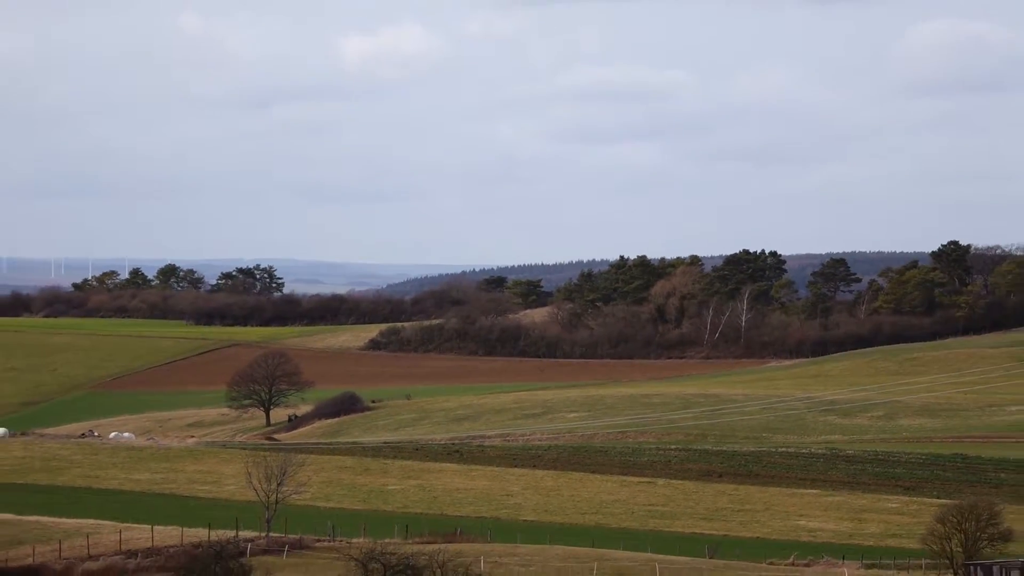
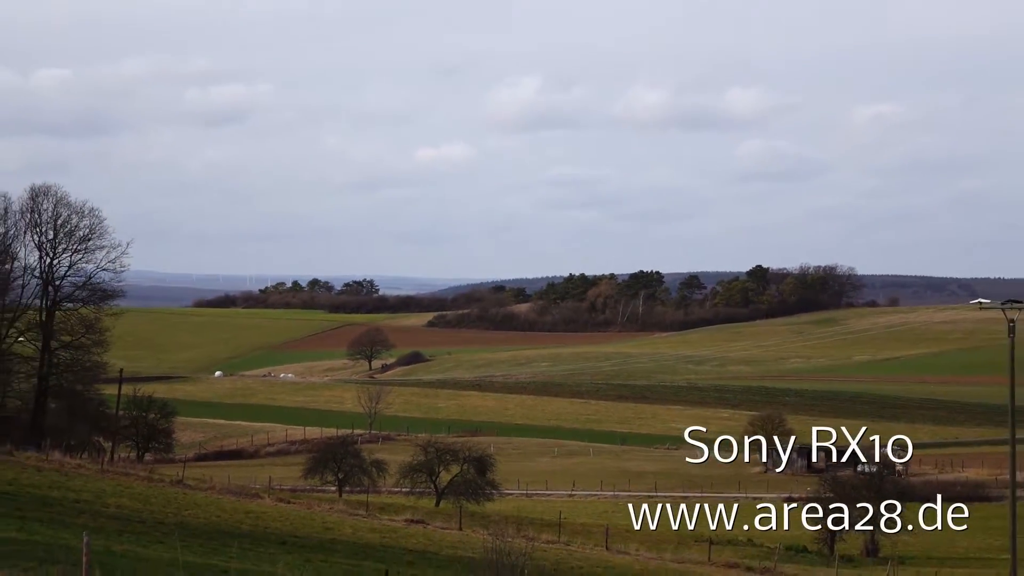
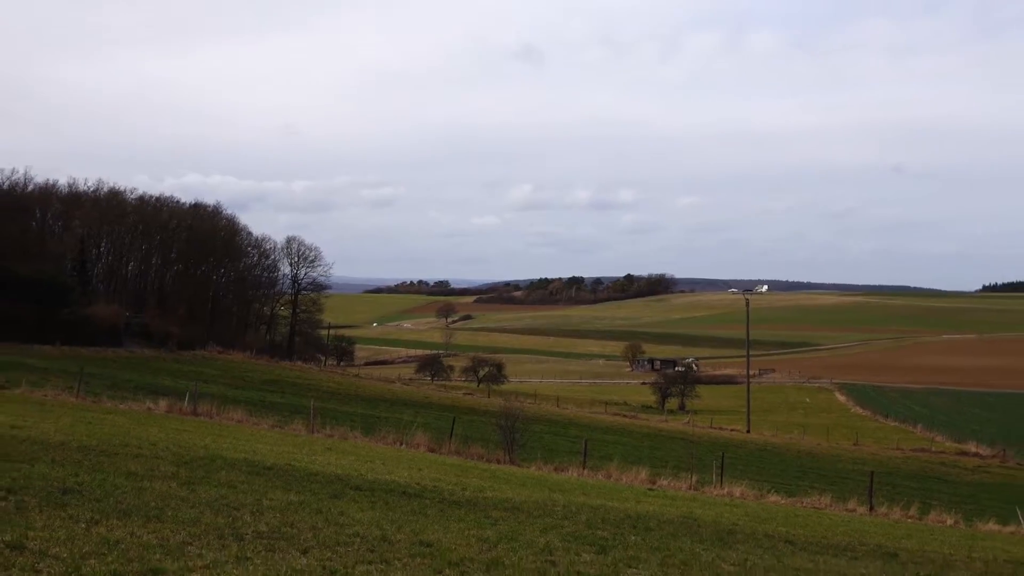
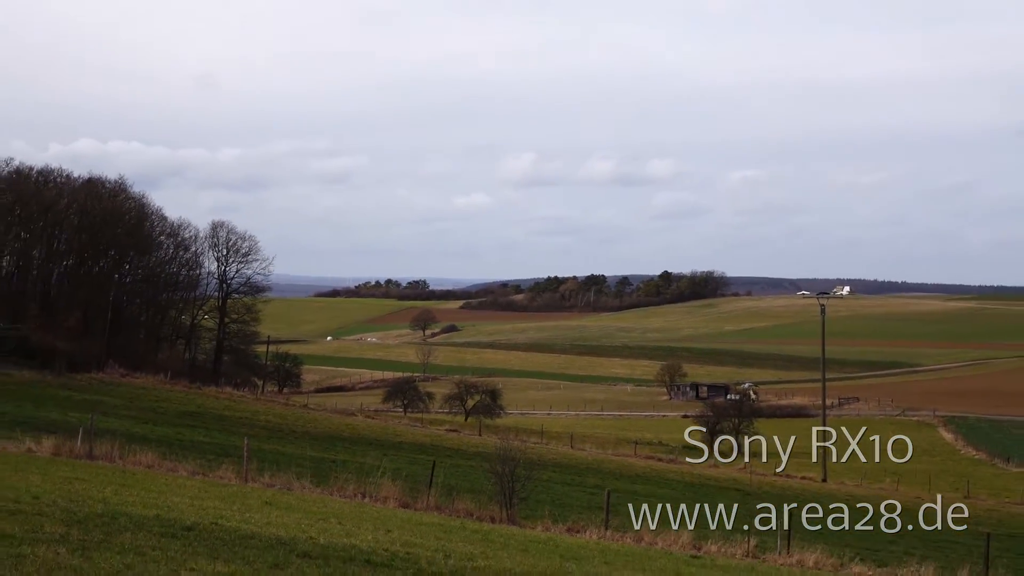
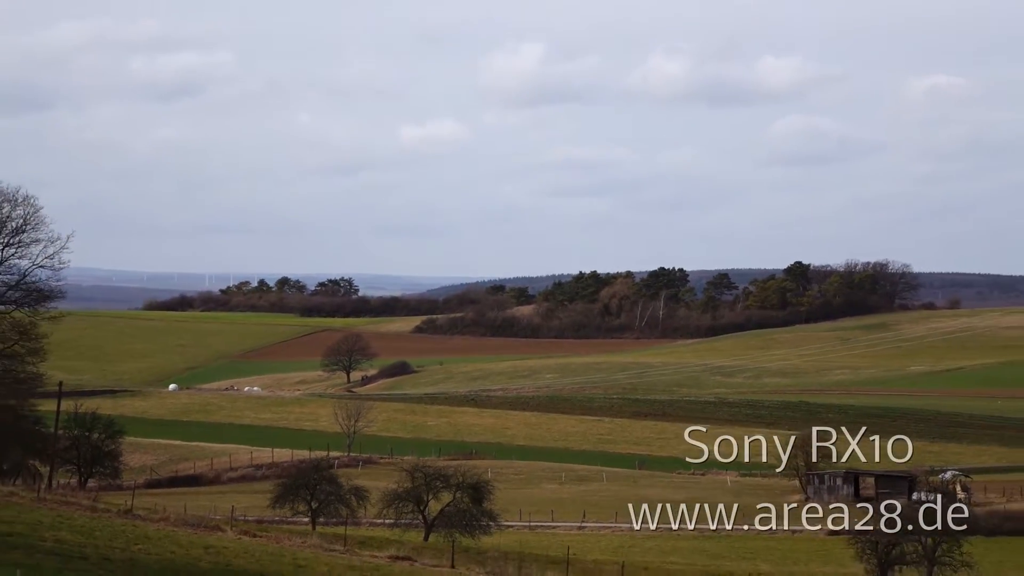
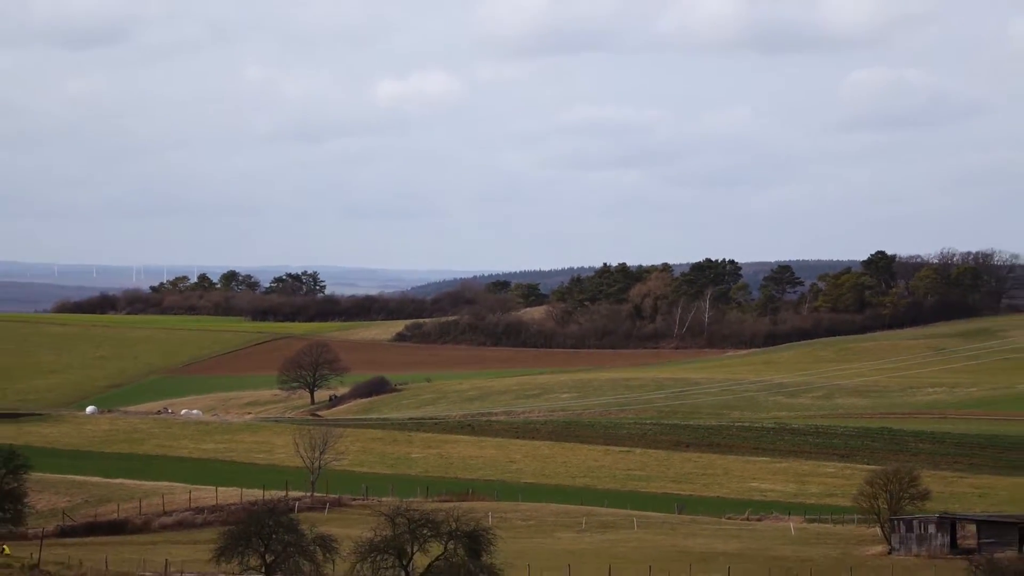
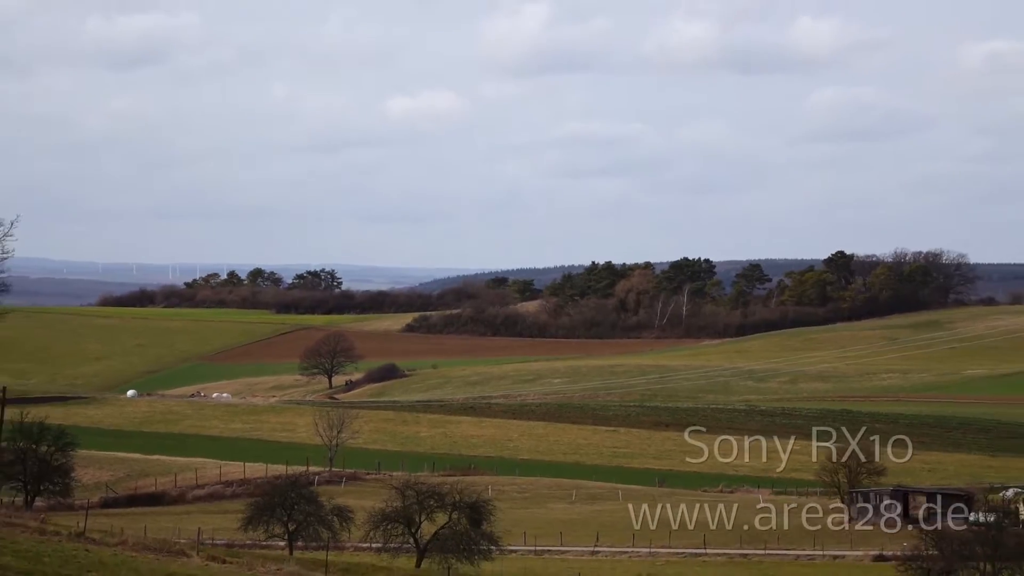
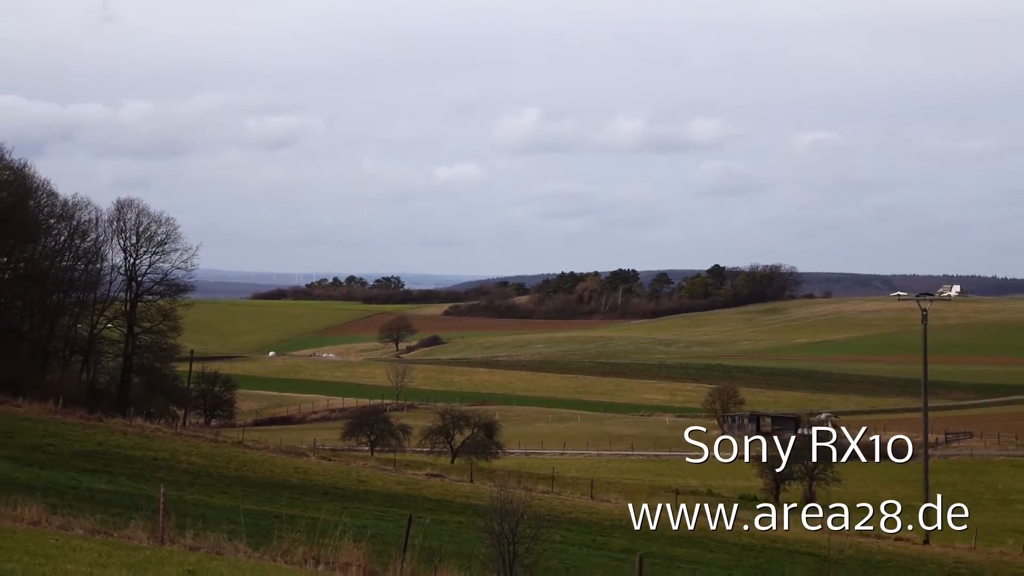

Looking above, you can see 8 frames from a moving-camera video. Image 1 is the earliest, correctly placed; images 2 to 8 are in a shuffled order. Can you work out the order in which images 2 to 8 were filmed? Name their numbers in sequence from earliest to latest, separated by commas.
6, 7, 5, 2, 8, 4, 3
